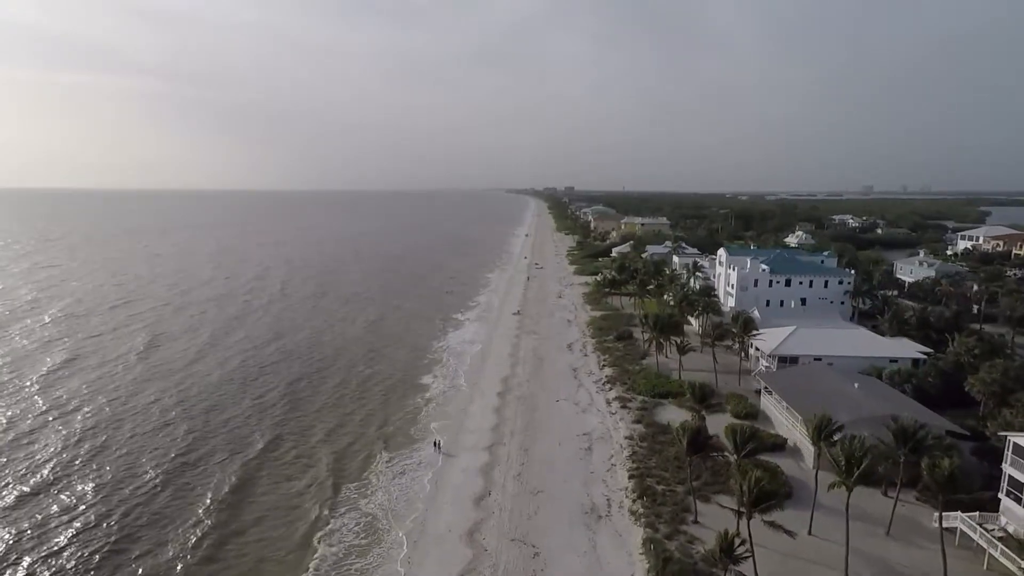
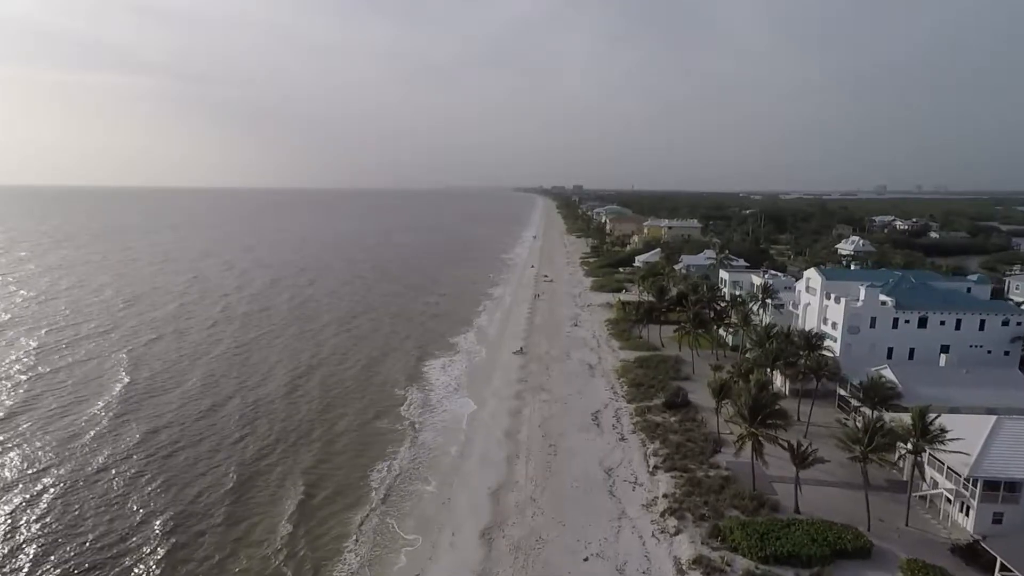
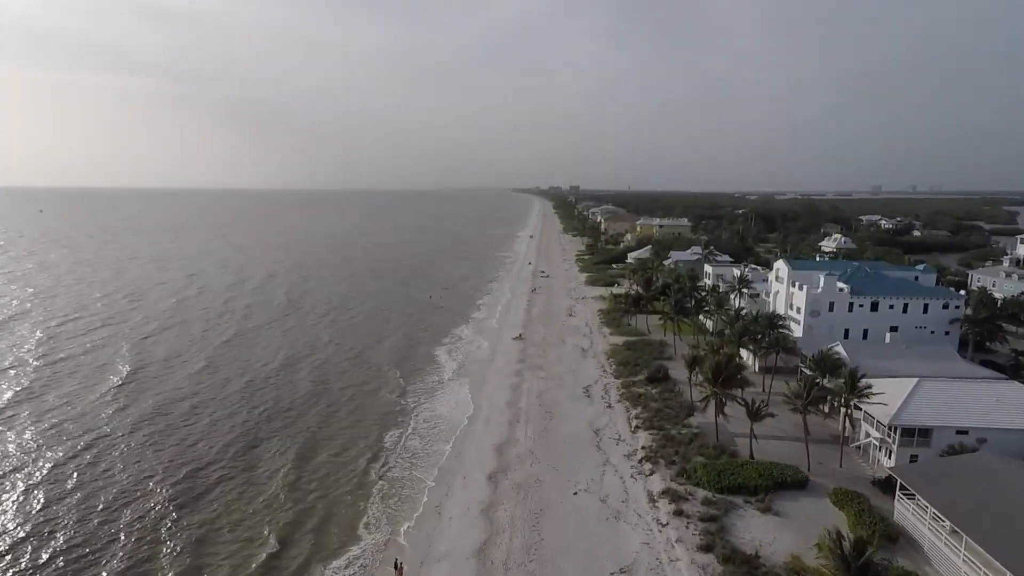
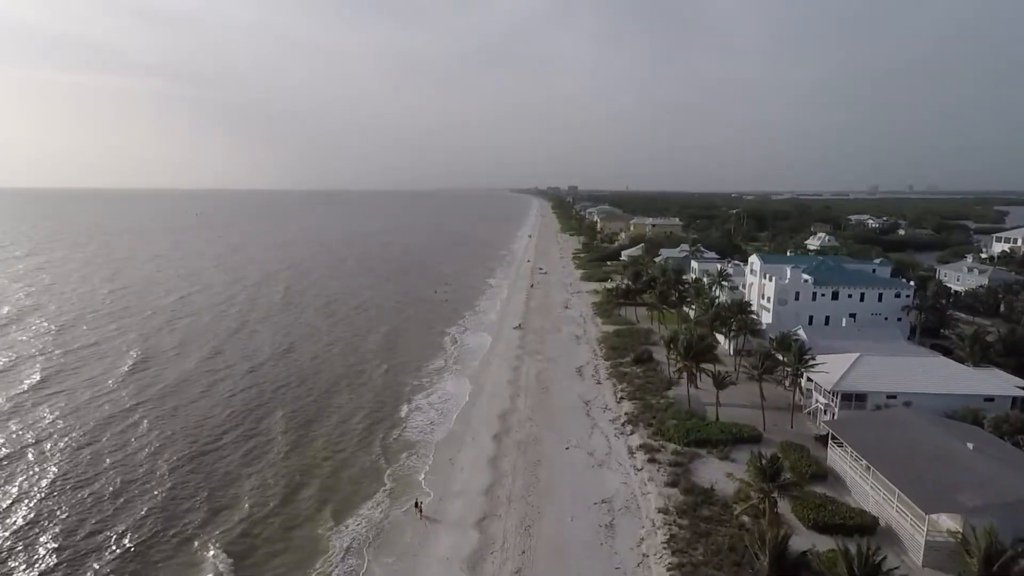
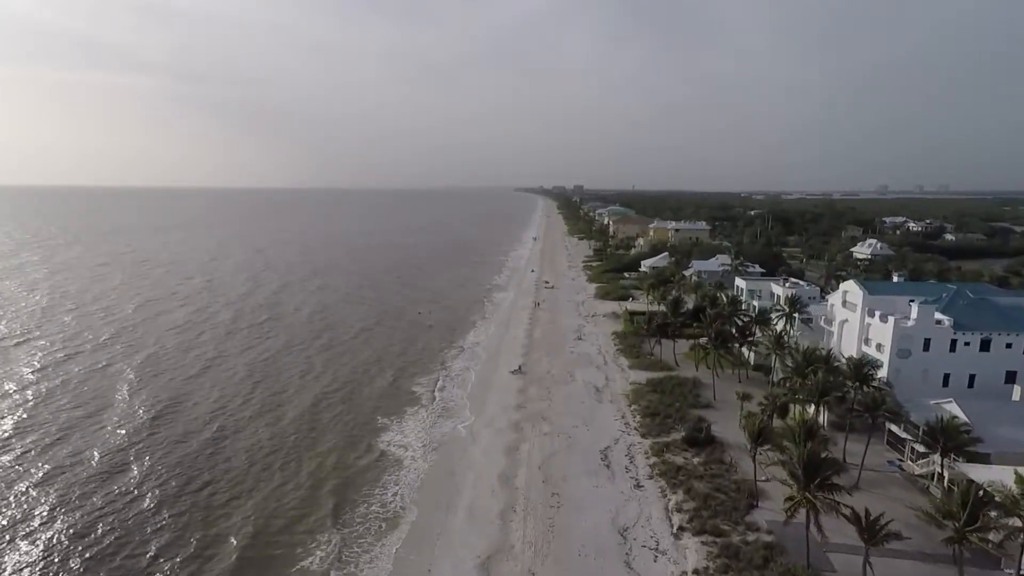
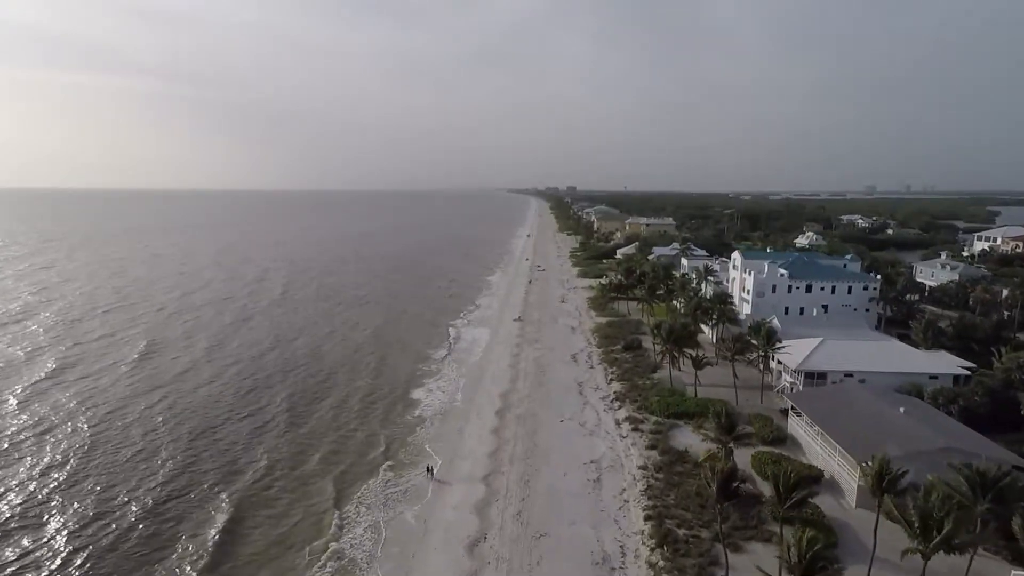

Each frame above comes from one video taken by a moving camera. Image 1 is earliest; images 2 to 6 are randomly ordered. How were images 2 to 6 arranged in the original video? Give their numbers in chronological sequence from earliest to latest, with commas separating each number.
6, 4, 3, 2, 5
